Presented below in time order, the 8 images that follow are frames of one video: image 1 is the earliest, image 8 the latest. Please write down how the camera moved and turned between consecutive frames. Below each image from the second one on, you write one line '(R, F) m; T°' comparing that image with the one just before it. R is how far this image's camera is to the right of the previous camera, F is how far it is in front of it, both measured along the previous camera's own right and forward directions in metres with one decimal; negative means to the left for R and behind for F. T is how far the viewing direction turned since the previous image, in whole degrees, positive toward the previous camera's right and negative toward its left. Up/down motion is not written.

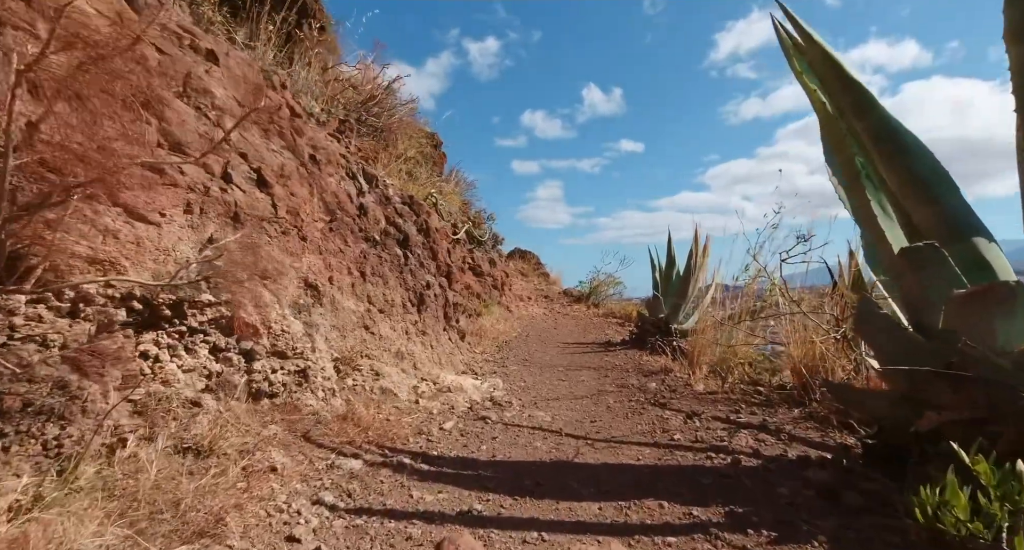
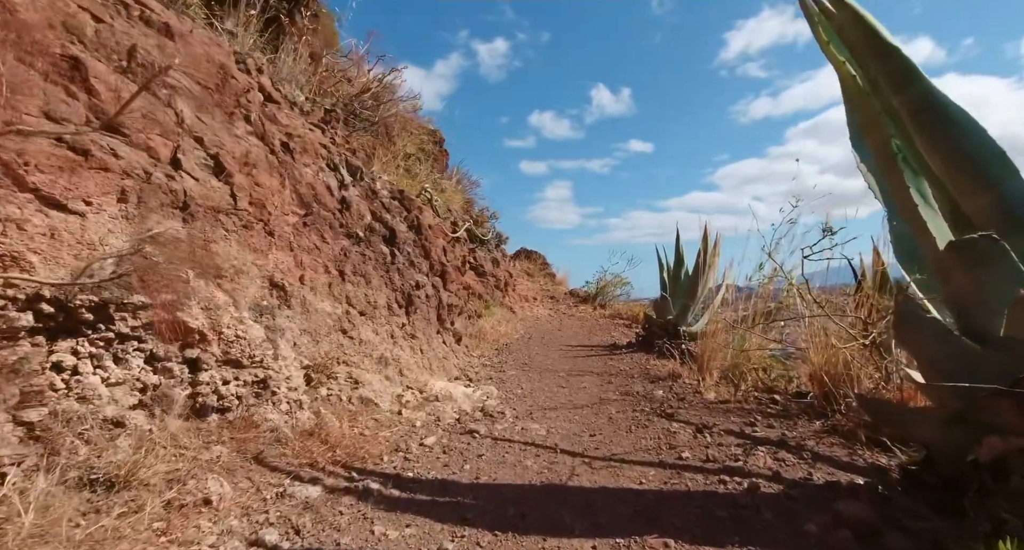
(+0.1, +0.3) m; -1°
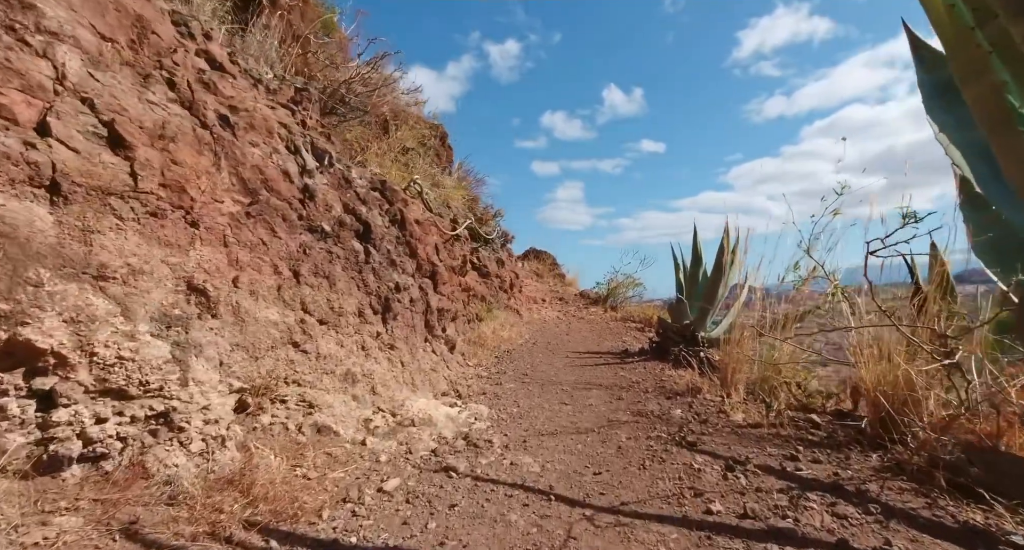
(+0.1, +0.6) m; -1°
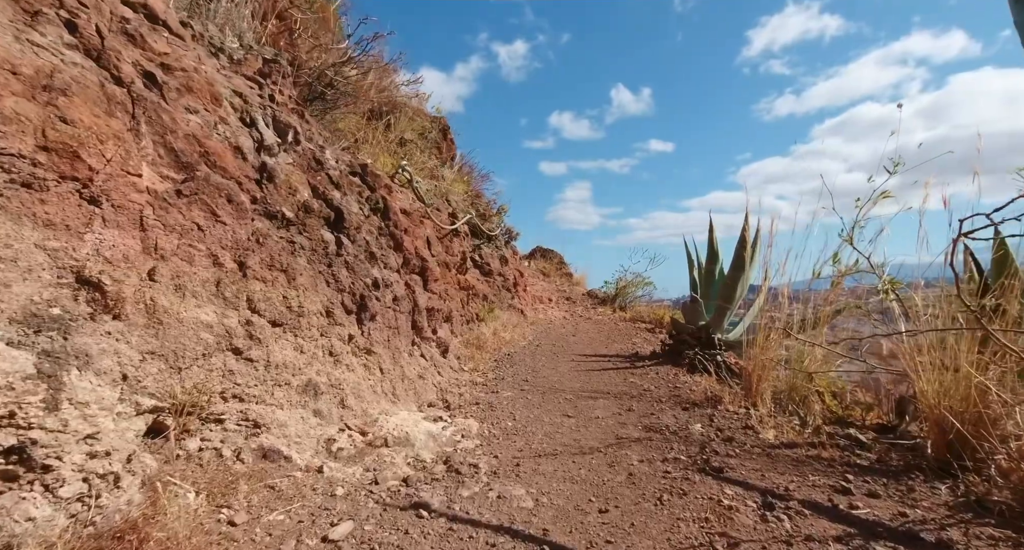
(+0.1, +0.5) m; -1°
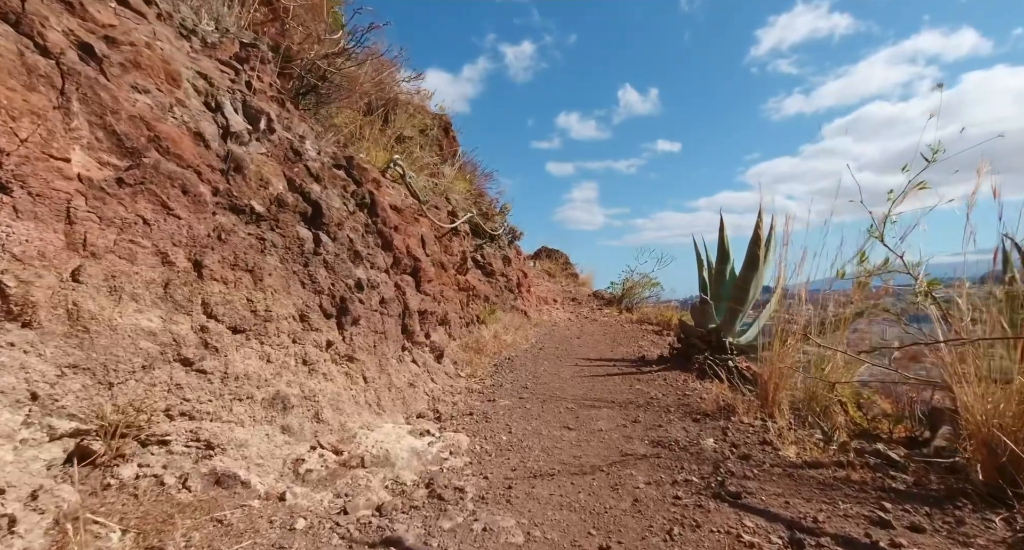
(+0.1, +0.3) m; -1°
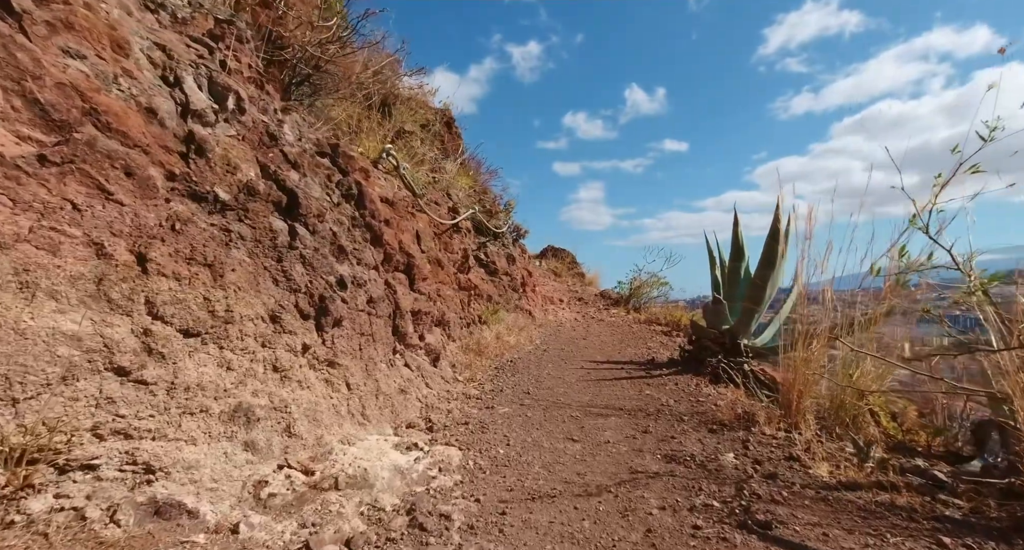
(0.0, +0.3) m; -1°
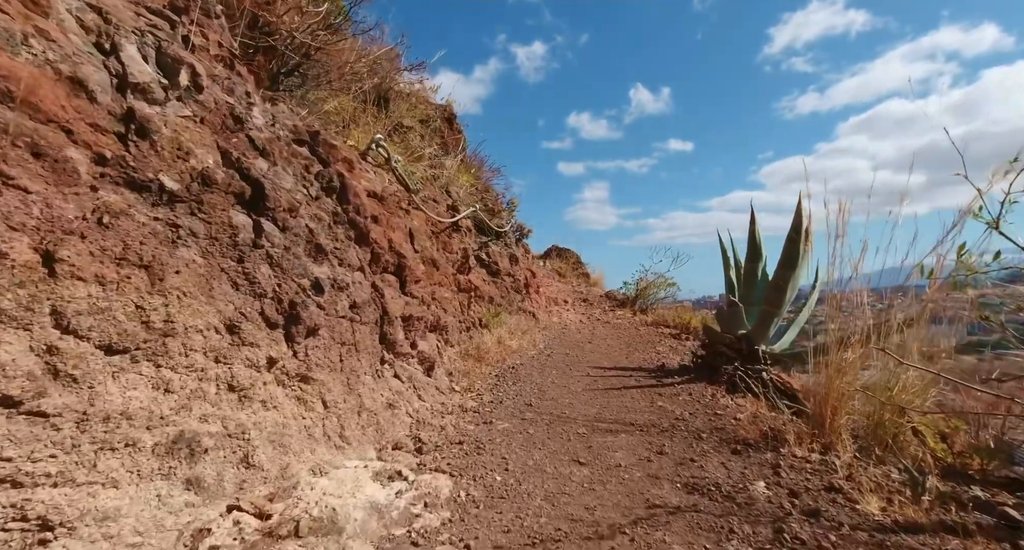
(0.0, +0.4) m; 0°
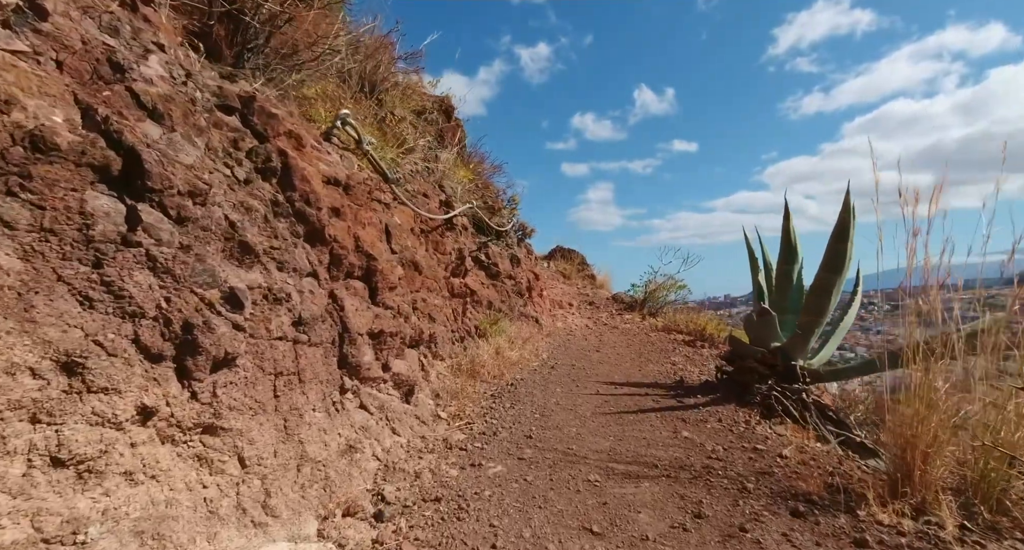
(+0.1, +0.7) m; 0°
